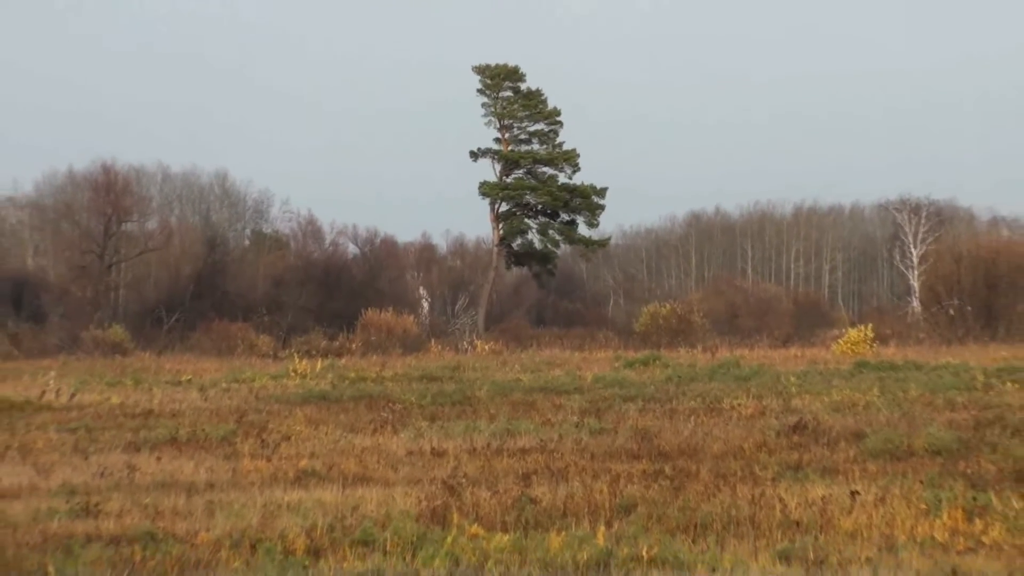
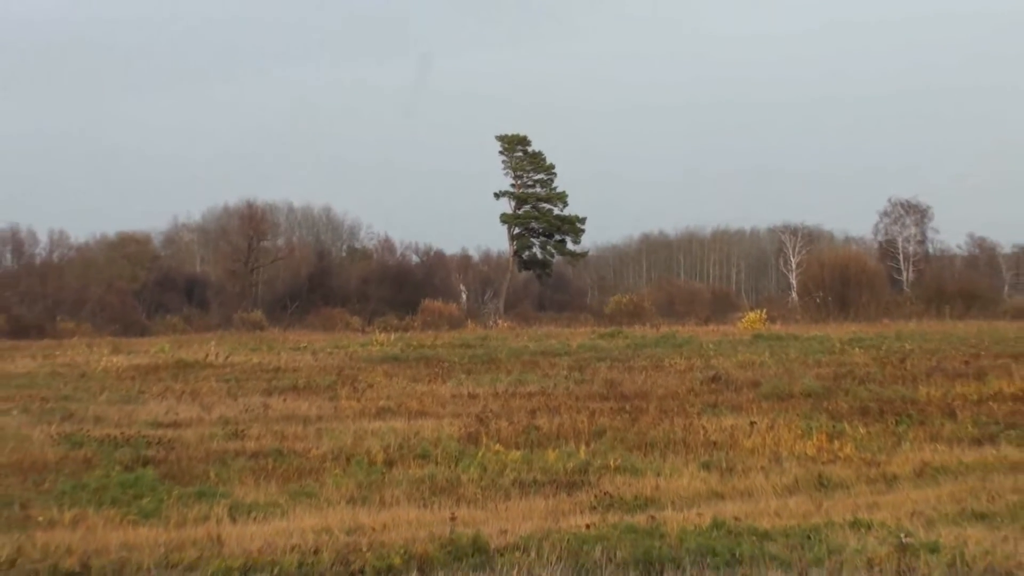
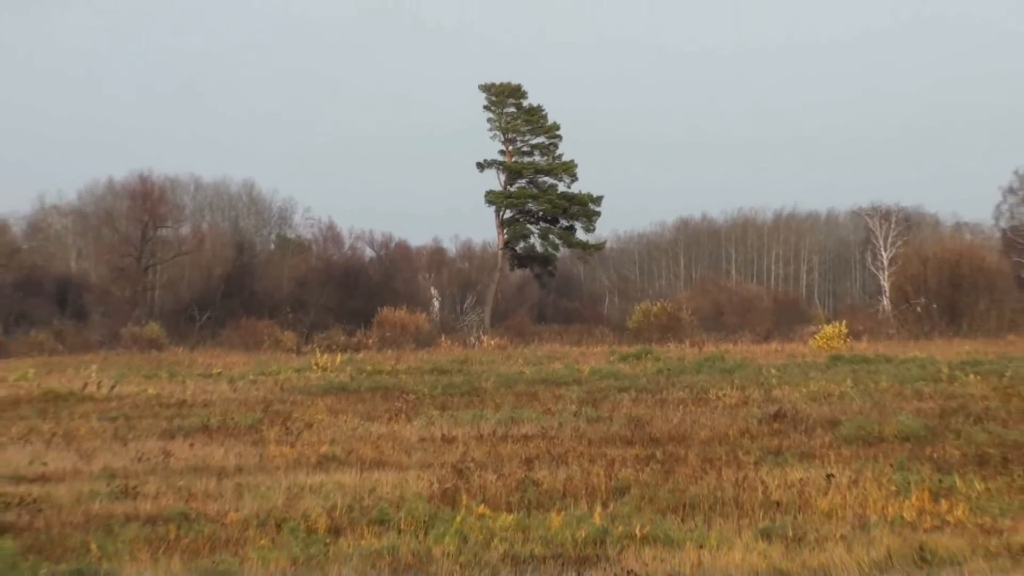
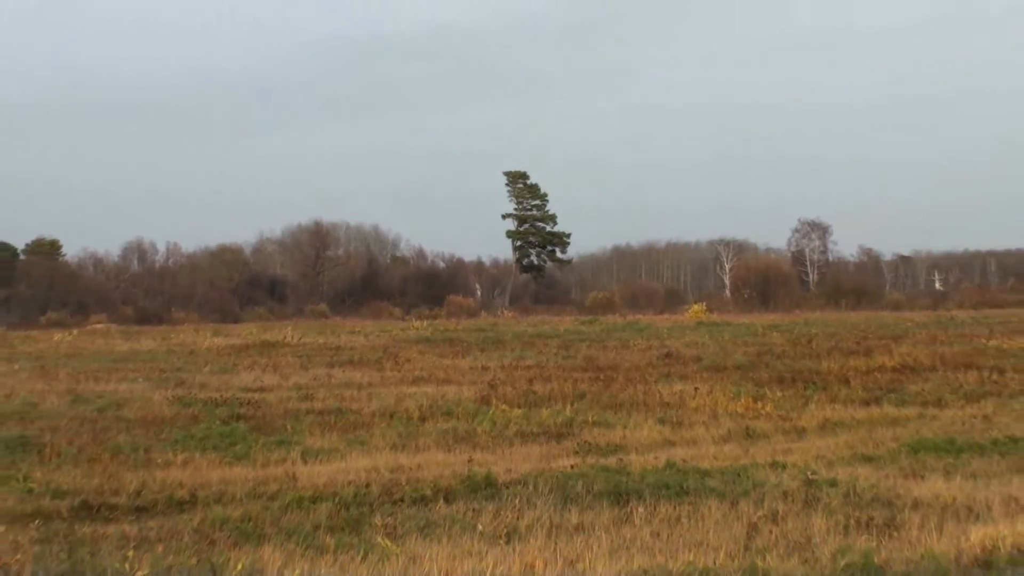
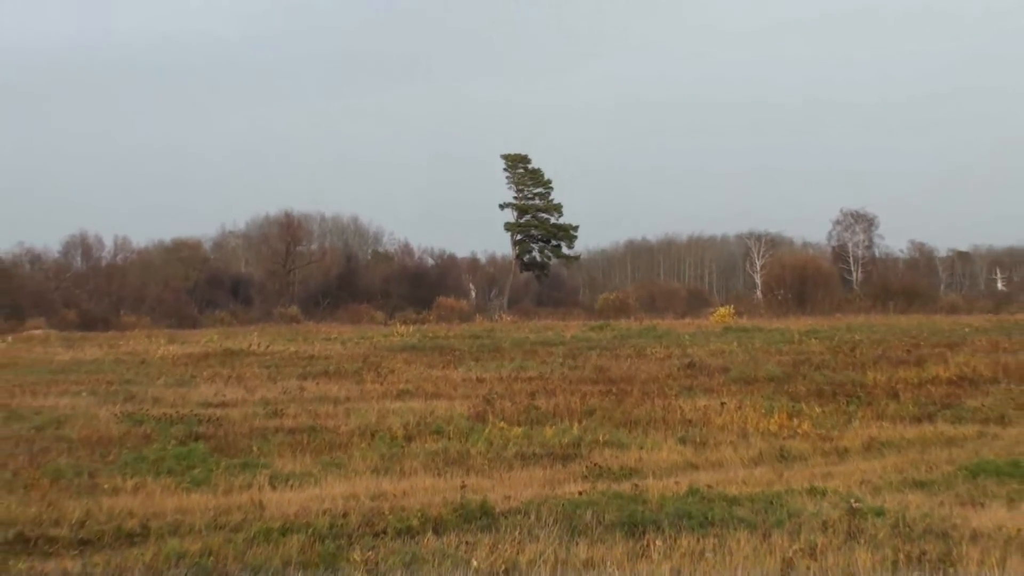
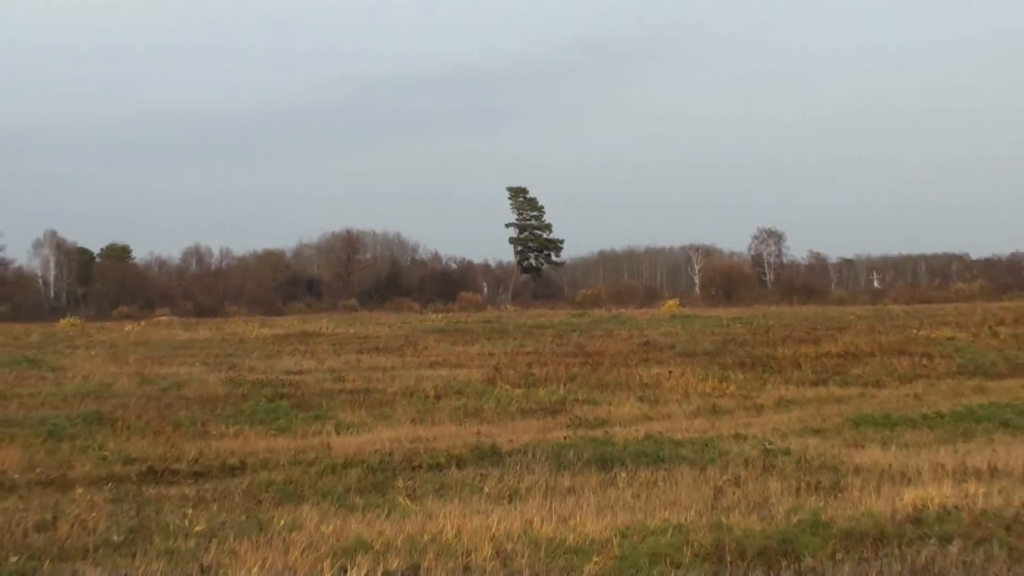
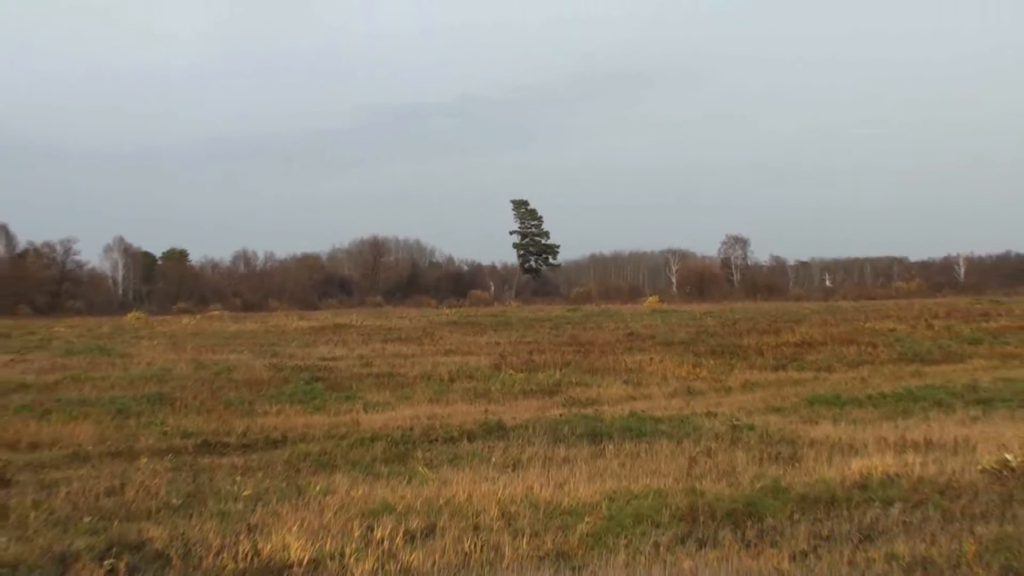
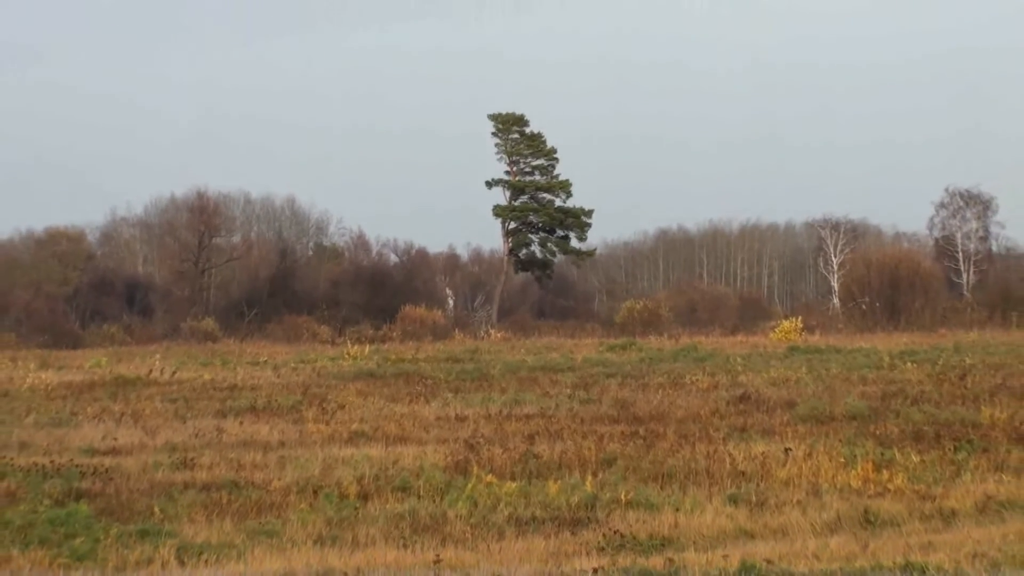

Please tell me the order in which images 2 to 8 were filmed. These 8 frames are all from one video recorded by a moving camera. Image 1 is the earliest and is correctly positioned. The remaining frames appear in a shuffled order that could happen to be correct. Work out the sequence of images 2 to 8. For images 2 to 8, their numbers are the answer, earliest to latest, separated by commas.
3, 8, 2, 5, 4, 6, 7
